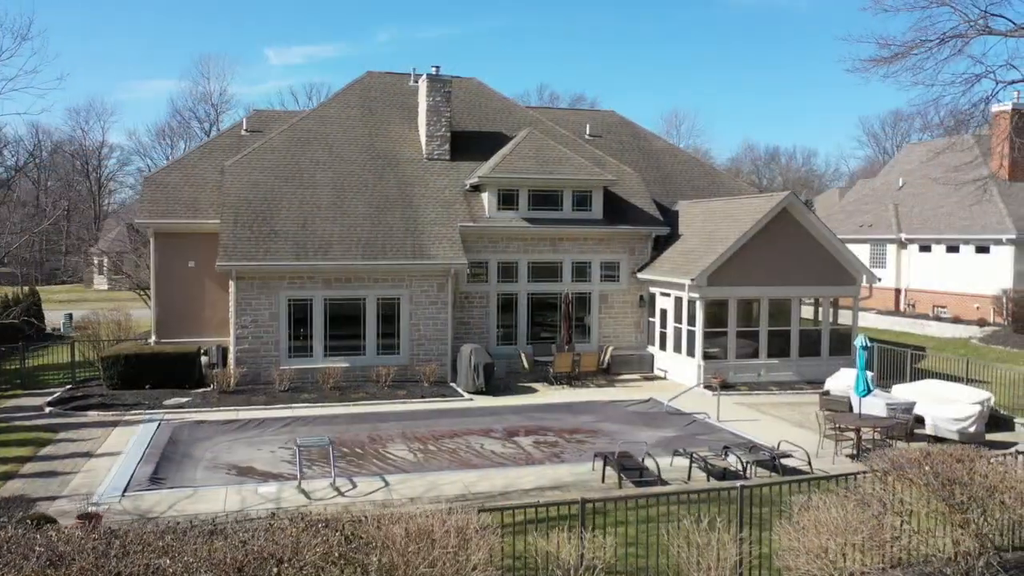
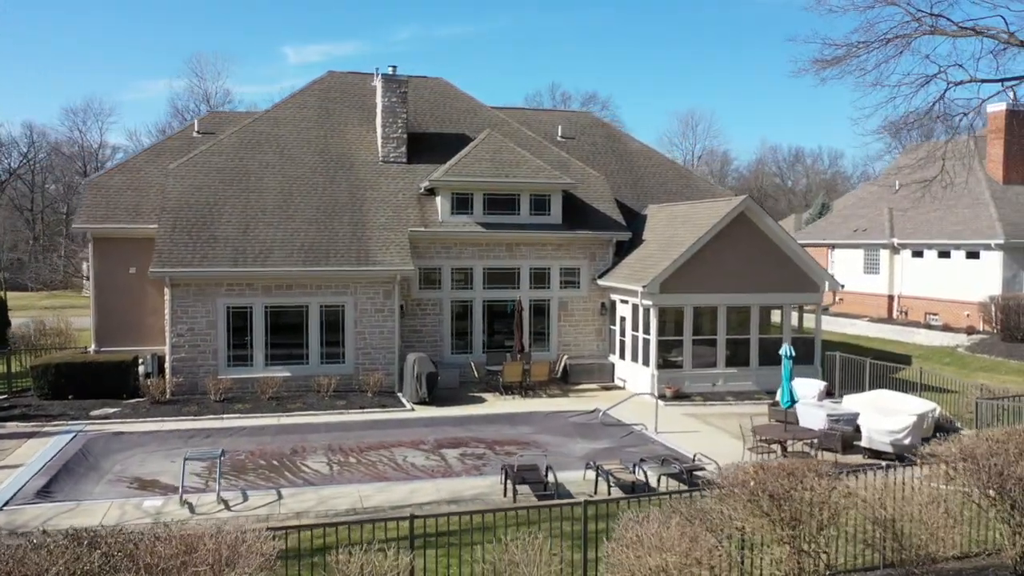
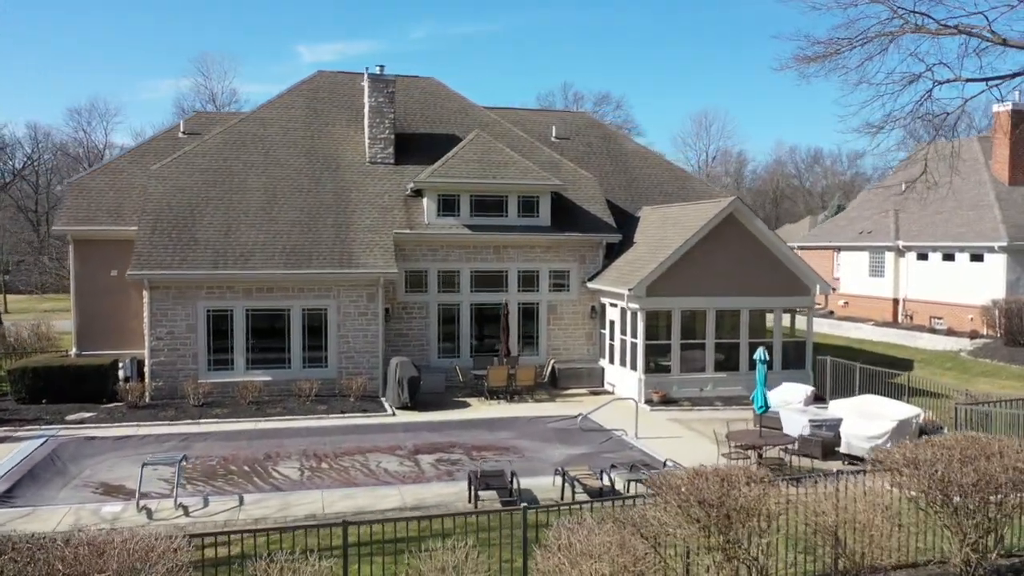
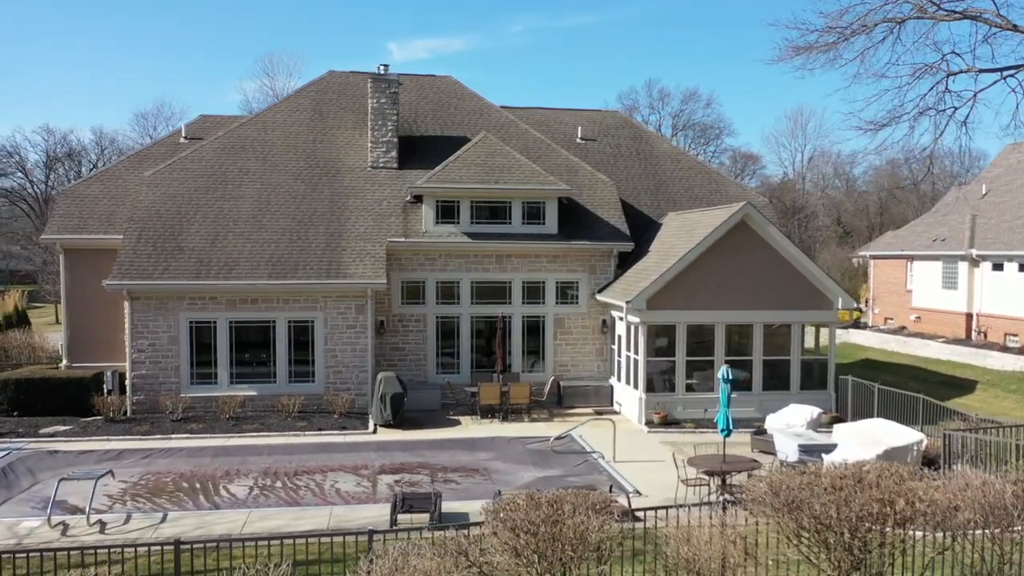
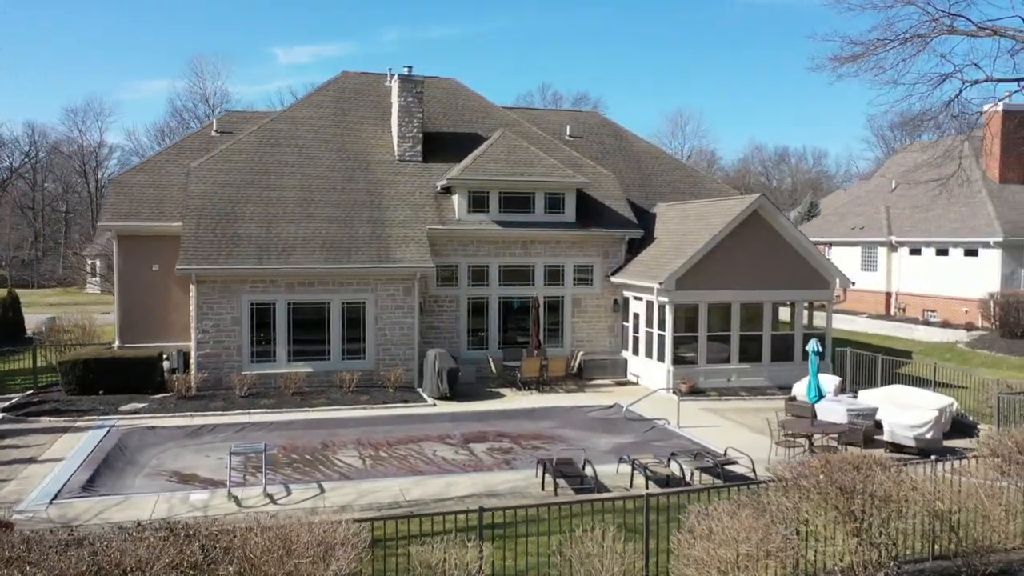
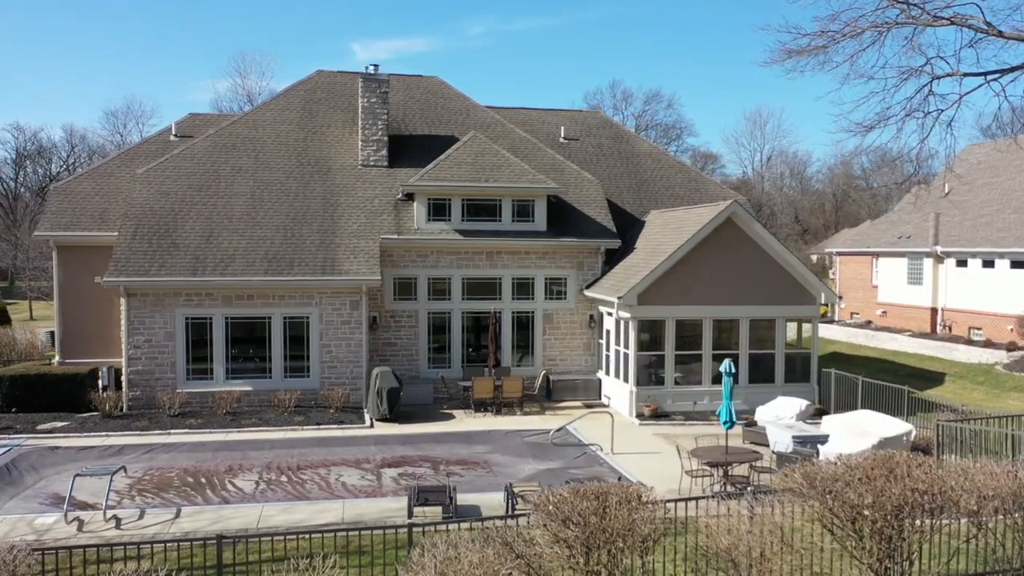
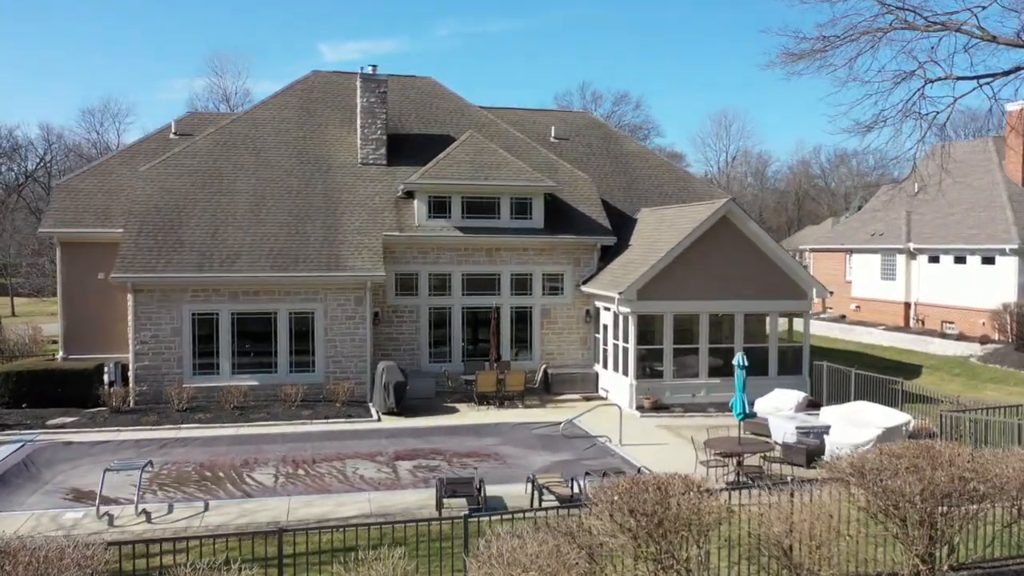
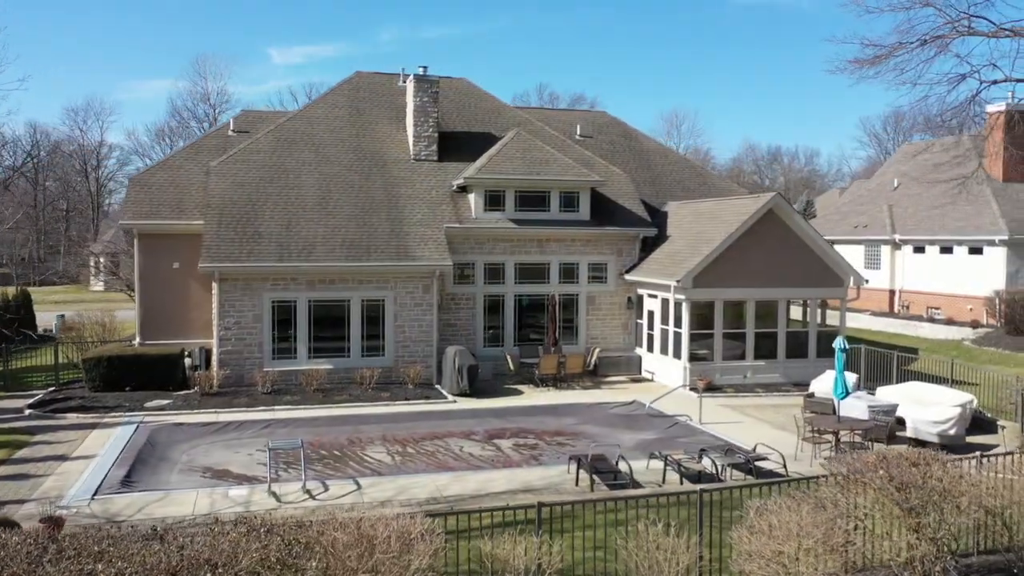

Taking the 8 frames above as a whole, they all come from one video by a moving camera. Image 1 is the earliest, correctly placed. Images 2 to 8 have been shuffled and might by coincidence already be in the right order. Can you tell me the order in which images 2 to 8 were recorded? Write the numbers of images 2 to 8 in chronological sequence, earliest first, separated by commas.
8, 5, 2, 3, 7, 6, 4
